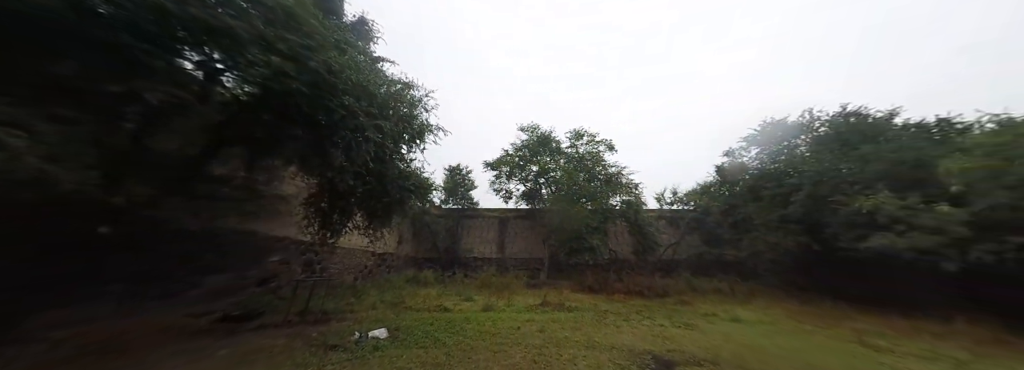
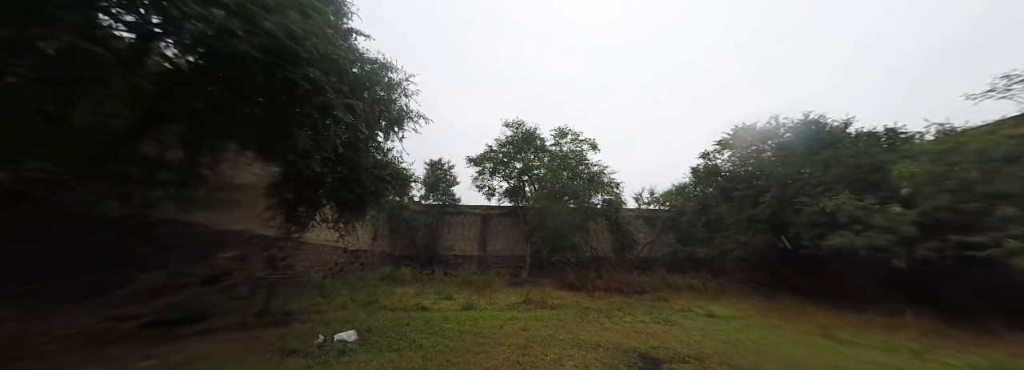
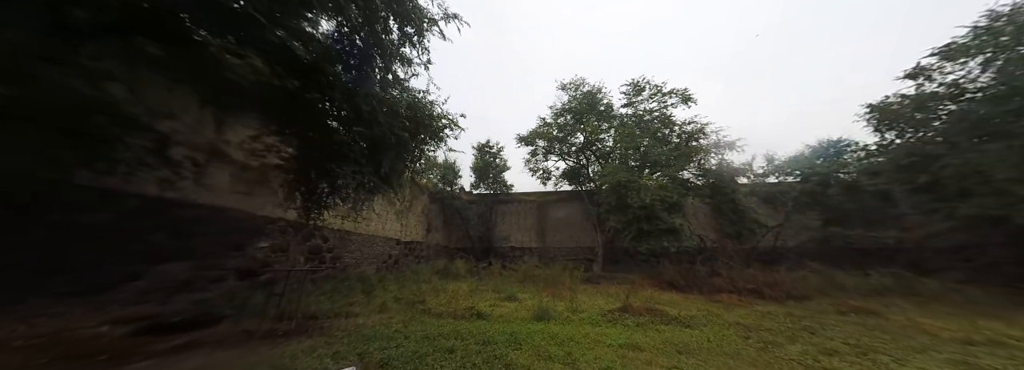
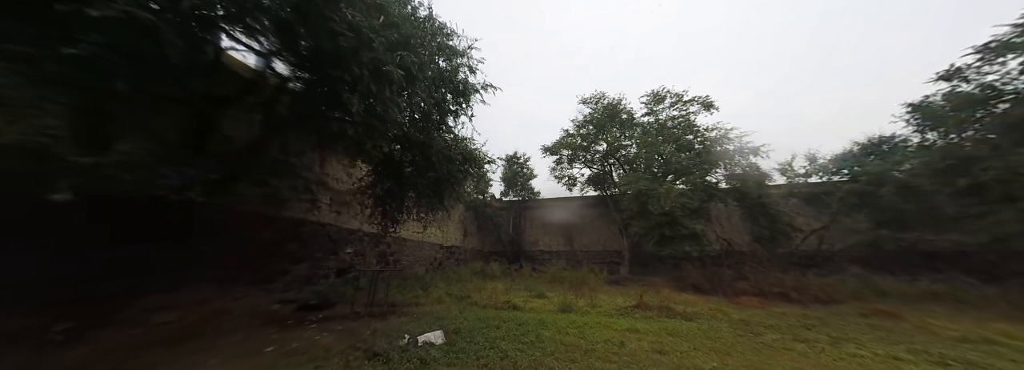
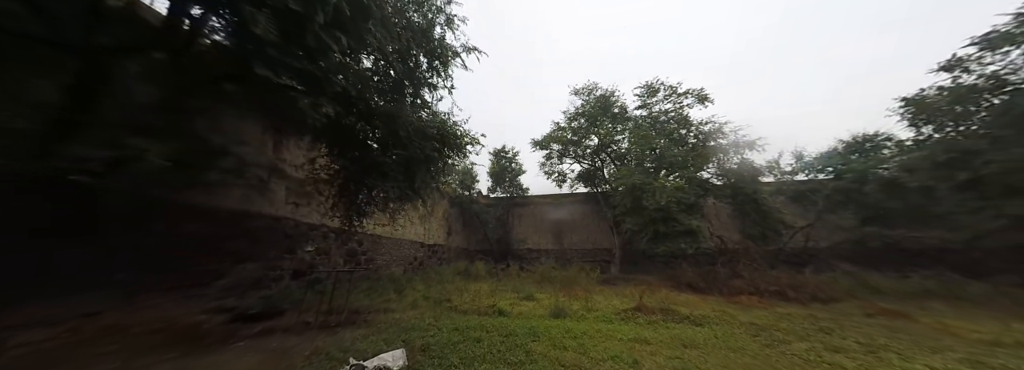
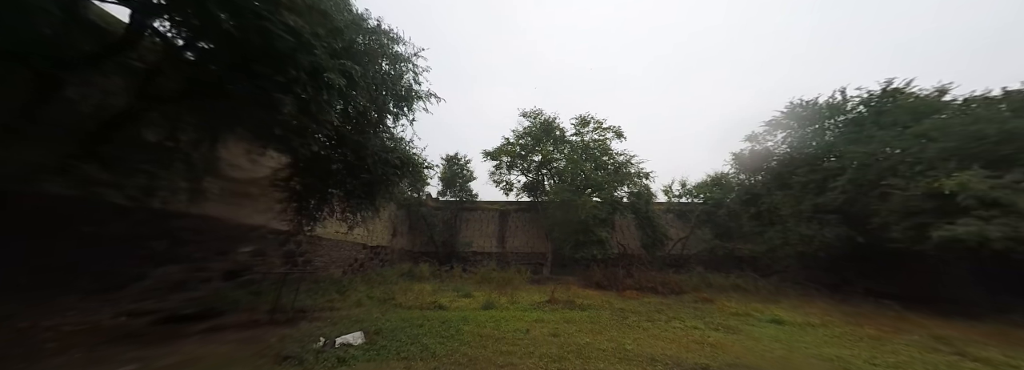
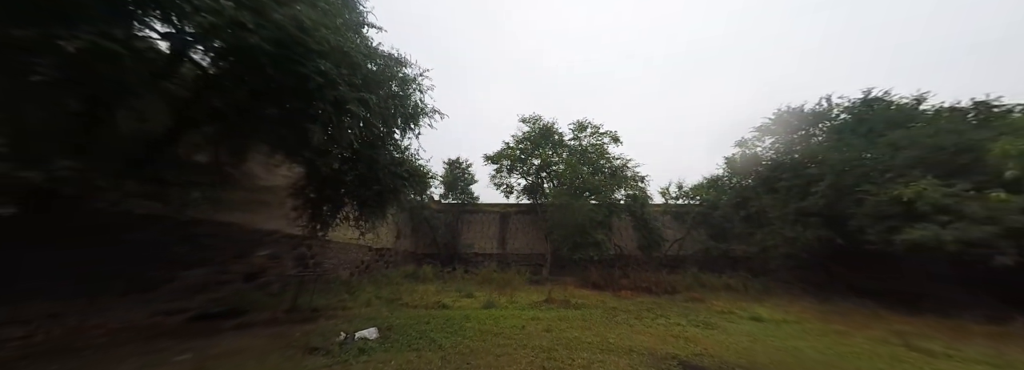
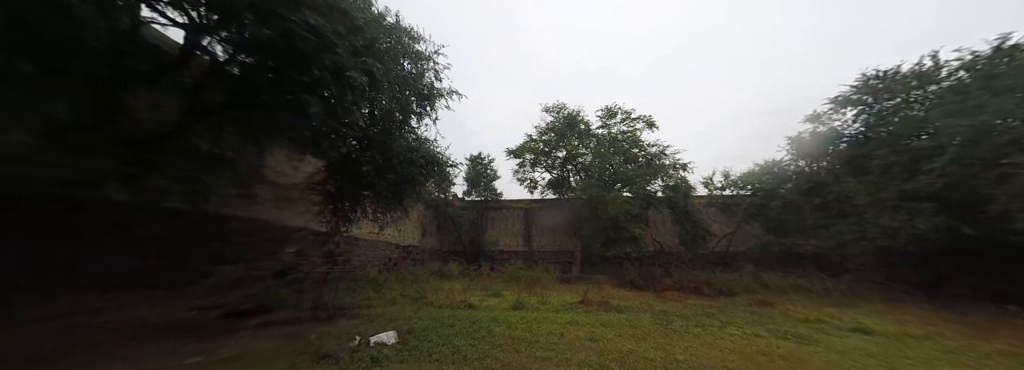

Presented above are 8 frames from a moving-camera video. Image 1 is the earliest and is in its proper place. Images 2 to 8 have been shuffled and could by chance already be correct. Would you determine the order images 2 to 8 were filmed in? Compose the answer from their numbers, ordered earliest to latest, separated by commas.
2, 7, 6, 8, 4, 5, 3
